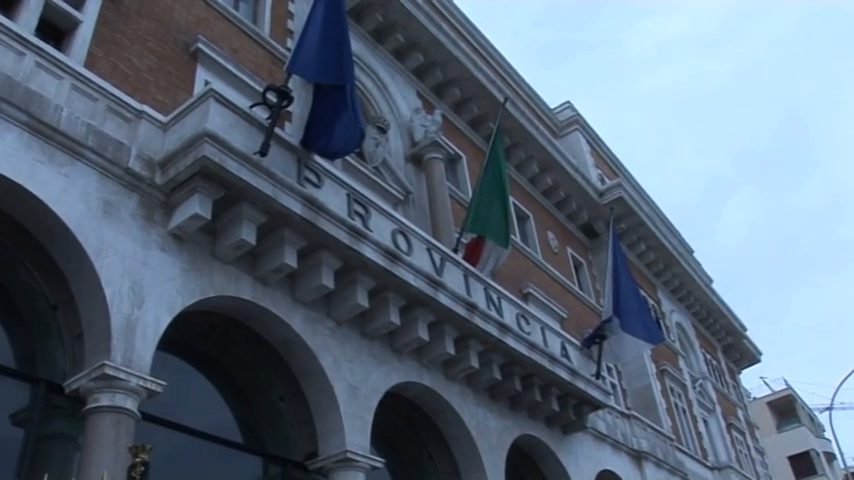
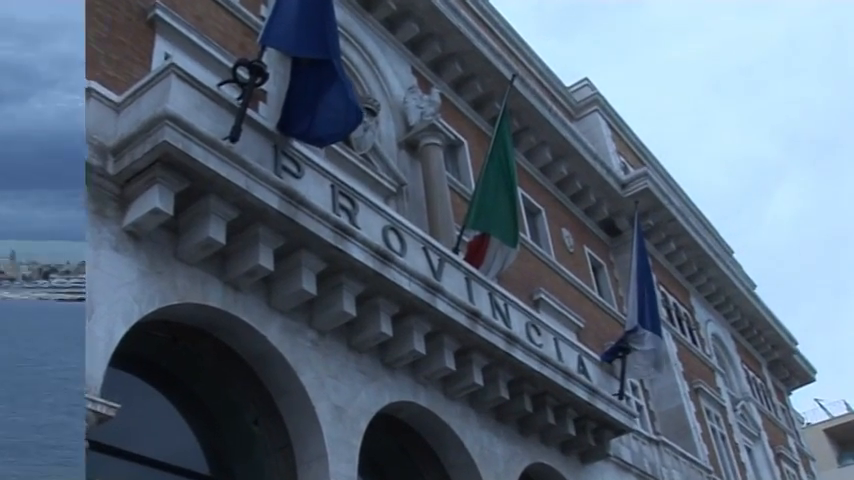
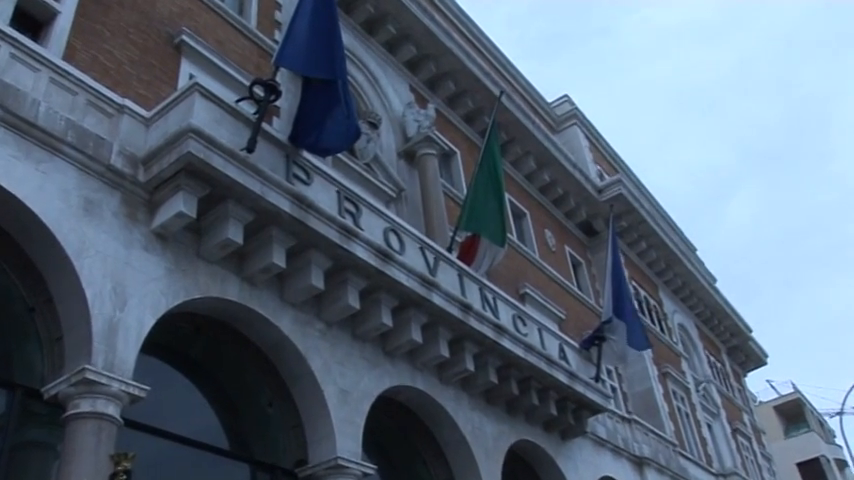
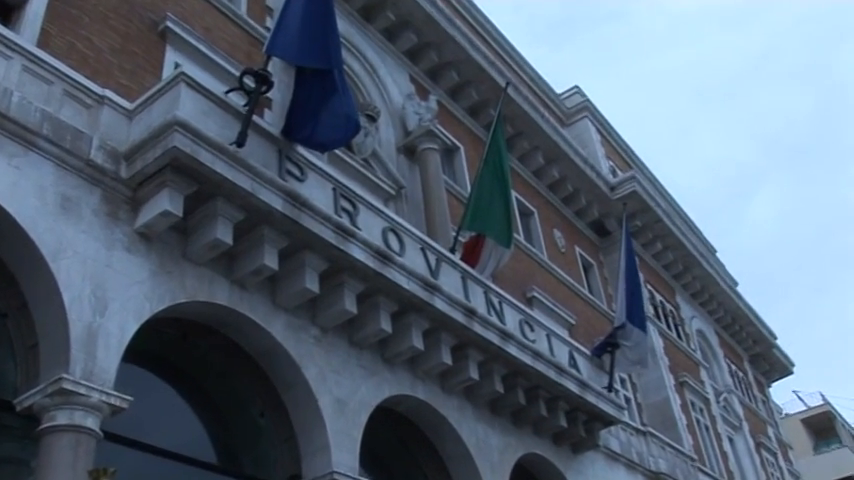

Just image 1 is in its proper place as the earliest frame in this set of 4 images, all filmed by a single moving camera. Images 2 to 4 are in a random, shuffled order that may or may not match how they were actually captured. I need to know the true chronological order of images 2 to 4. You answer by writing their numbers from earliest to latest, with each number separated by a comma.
3, 4, 2
